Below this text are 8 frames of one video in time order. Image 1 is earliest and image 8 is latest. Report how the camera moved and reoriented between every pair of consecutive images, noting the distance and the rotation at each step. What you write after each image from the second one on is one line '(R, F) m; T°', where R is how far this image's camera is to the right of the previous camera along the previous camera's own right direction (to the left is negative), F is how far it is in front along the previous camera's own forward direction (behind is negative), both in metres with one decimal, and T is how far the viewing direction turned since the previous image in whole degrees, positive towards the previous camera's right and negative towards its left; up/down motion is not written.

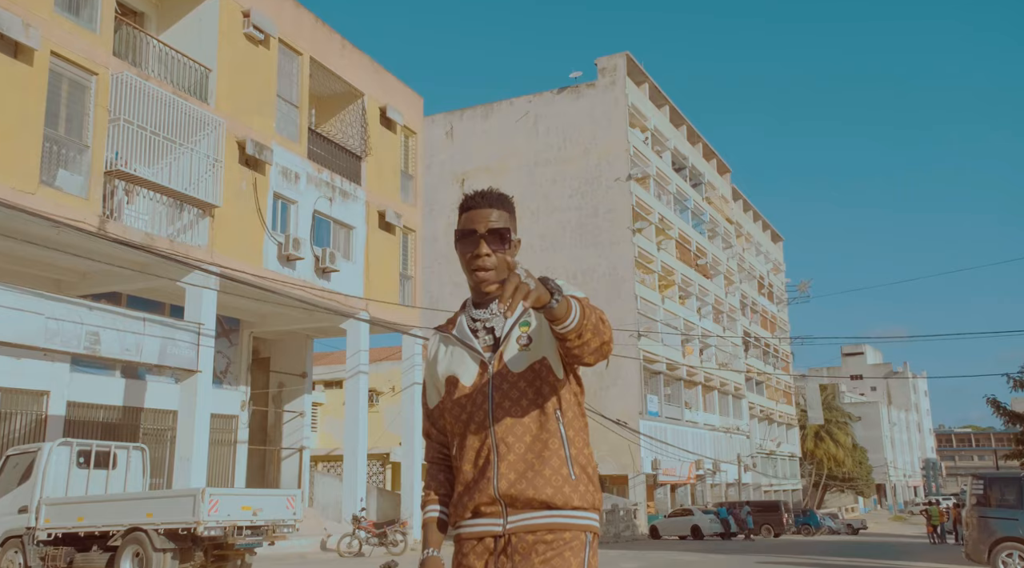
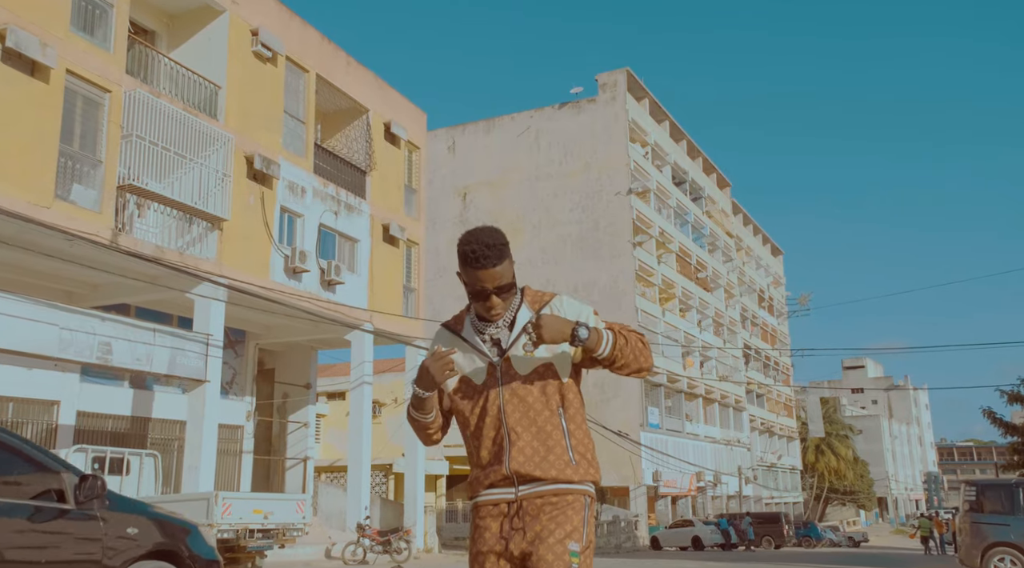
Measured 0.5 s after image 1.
(0.0, -0.4) m; 0°
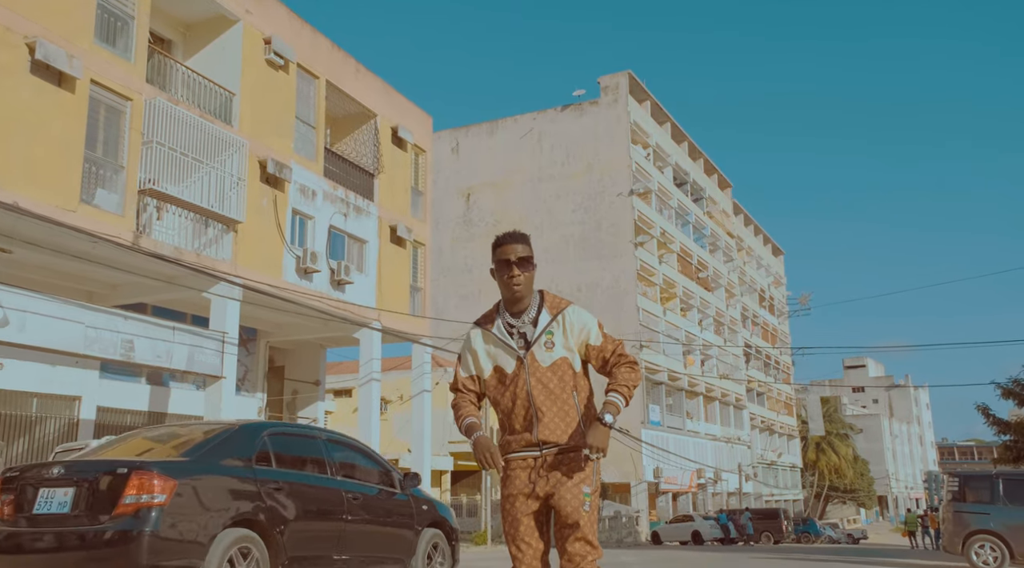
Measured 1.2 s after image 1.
(0.0, -0.7) m; 0°
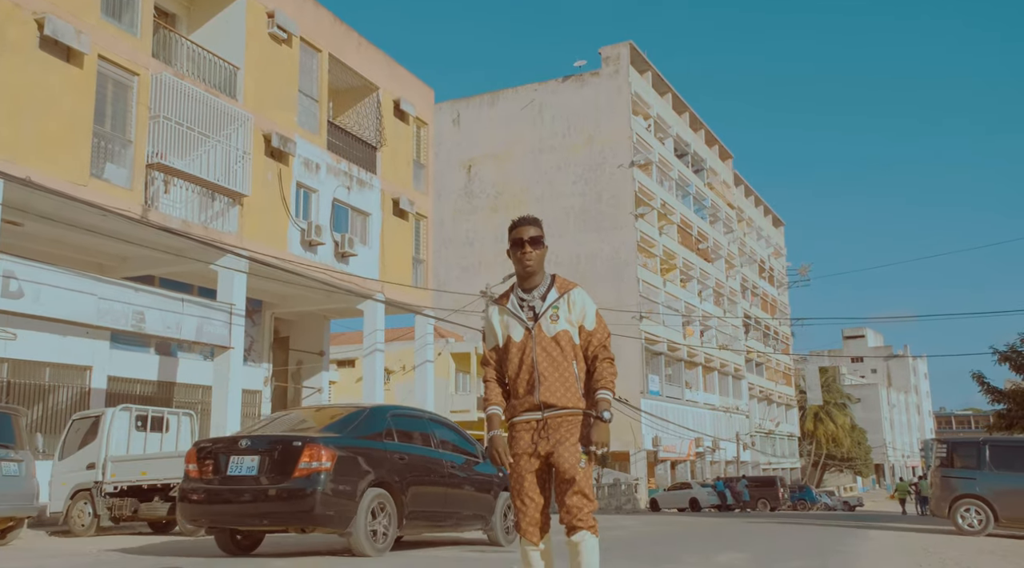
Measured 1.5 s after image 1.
(0.0, -0.3) m; 0°
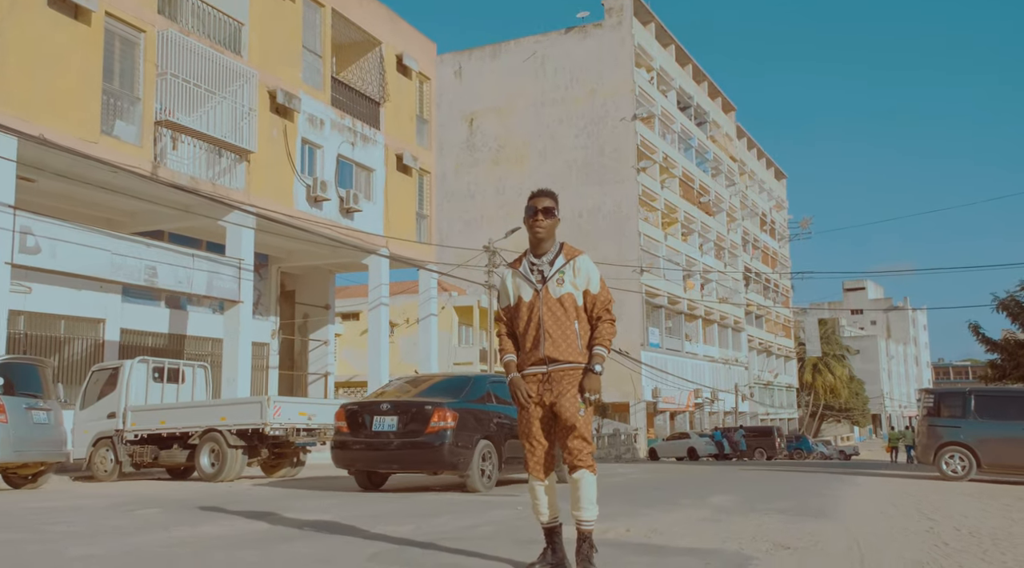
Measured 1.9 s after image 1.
(0.0, -0.4) m; 0°
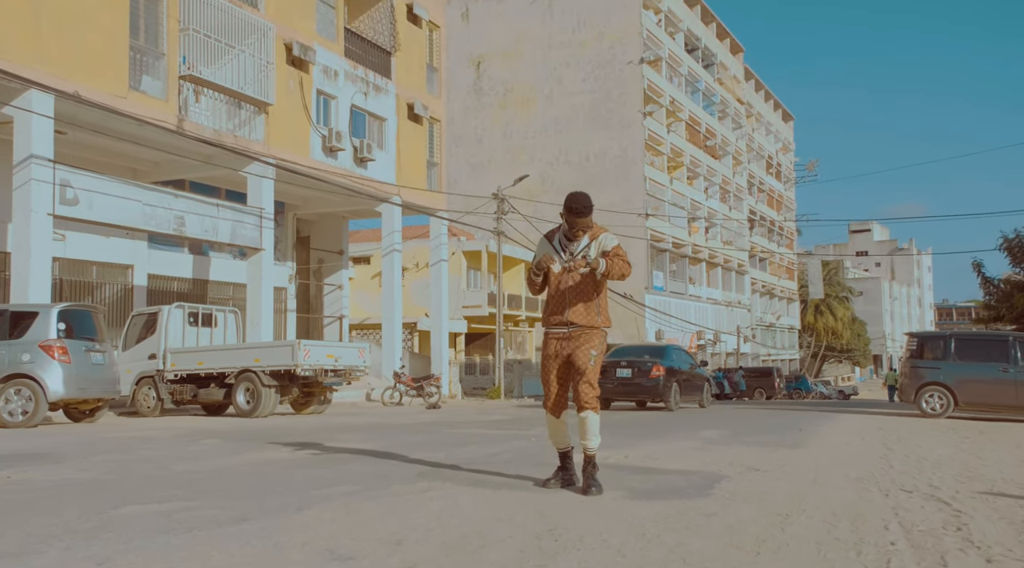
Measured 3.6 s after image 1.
(-0.1, -0.9) m; 0°
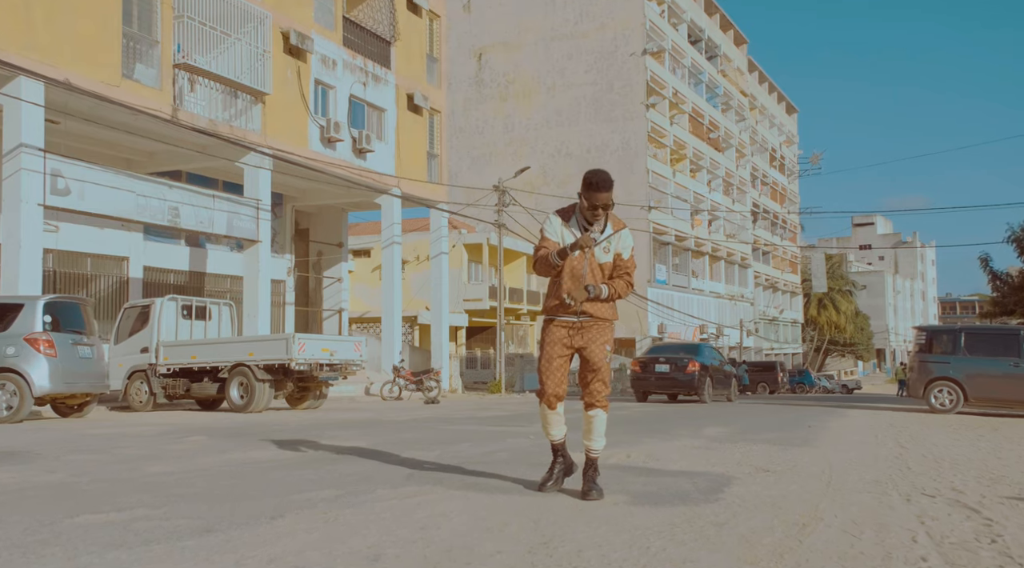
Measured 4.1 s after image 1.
(0.0, +0.3) m; 0°
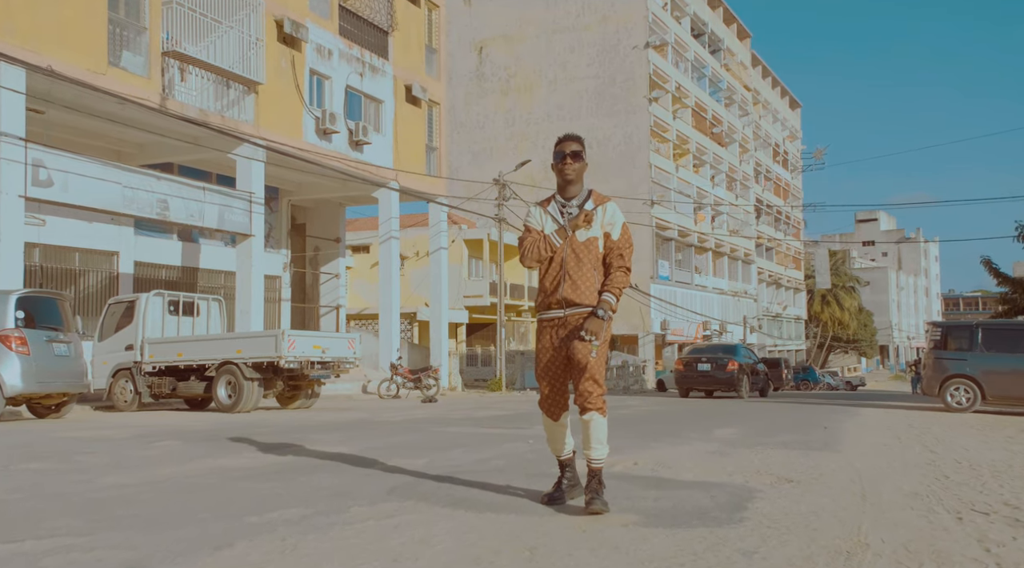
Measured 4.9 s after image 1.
(0.0, +0.5) m; 0°
